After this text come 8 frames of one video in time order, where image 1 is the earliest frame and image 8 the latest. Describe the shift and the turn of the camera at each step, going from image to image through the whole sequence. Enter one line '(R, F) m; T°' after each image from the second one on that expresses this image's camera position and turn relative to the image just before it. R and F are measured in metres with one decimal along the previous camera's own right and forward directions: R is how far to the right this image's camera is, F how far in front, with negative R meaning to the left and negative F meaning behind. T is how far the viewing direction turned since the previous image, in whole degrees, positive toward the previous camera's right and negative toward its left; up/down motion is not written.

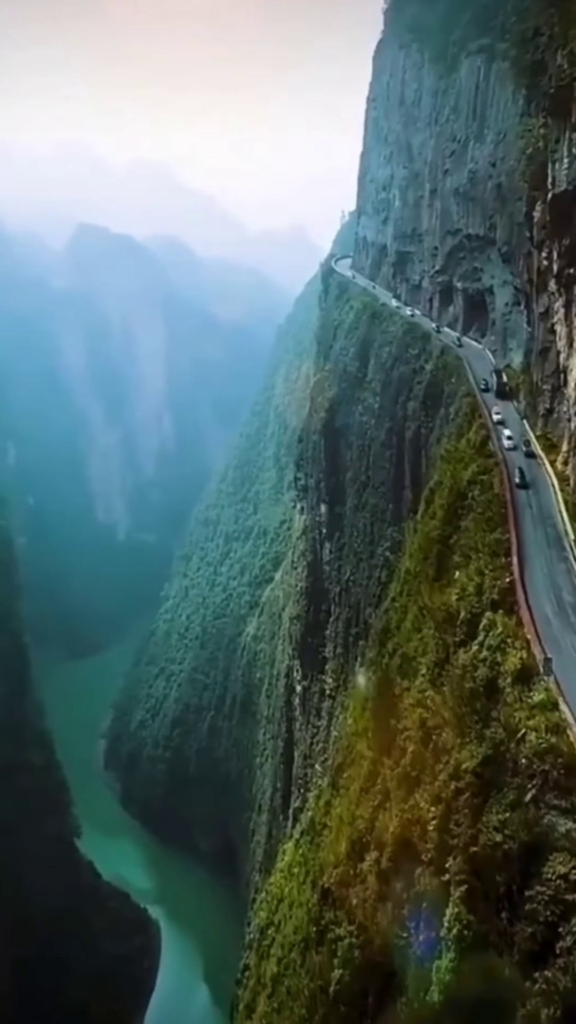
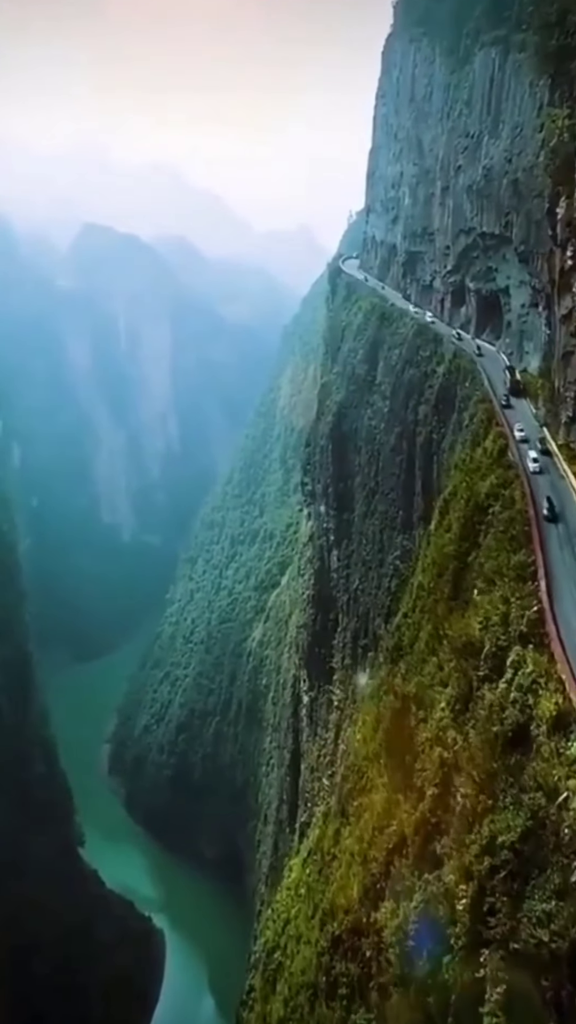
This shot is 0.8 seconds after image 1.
(0.0, +0.9) m; 0°
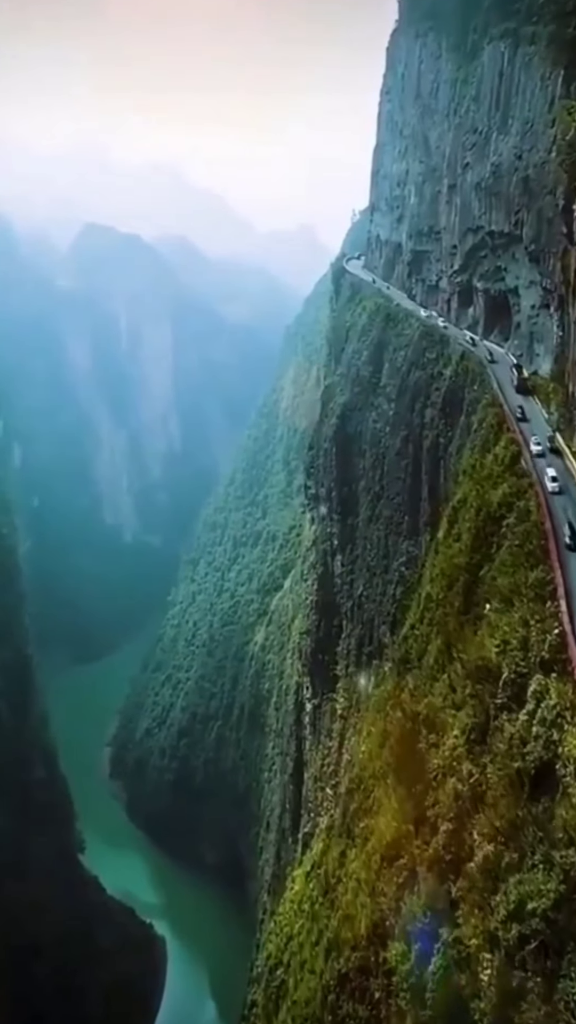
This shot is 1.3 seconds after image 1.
(0.0, +0.7) m; 0°
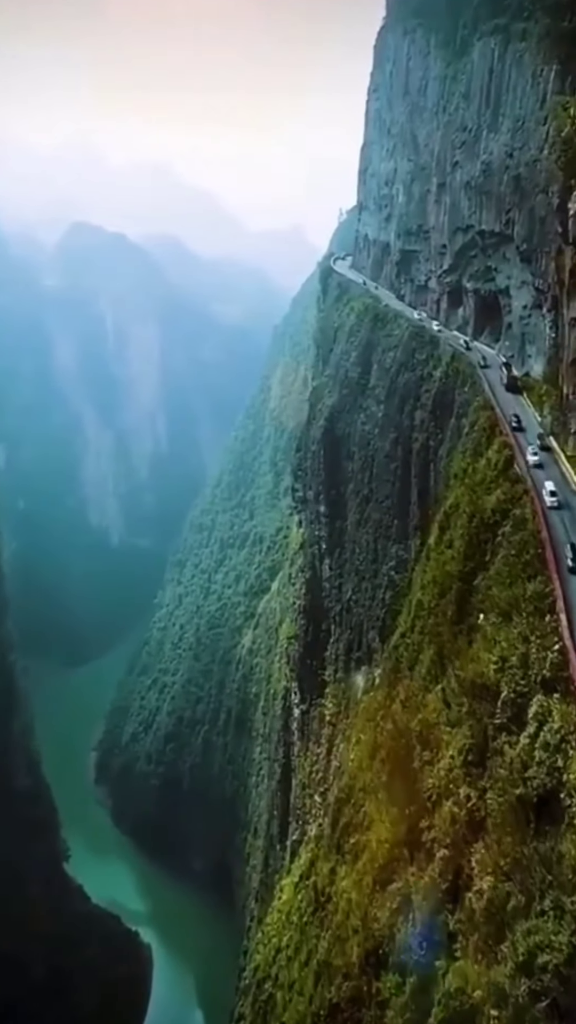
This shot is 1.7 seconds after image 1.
(0.0, +0.5) m; +1°
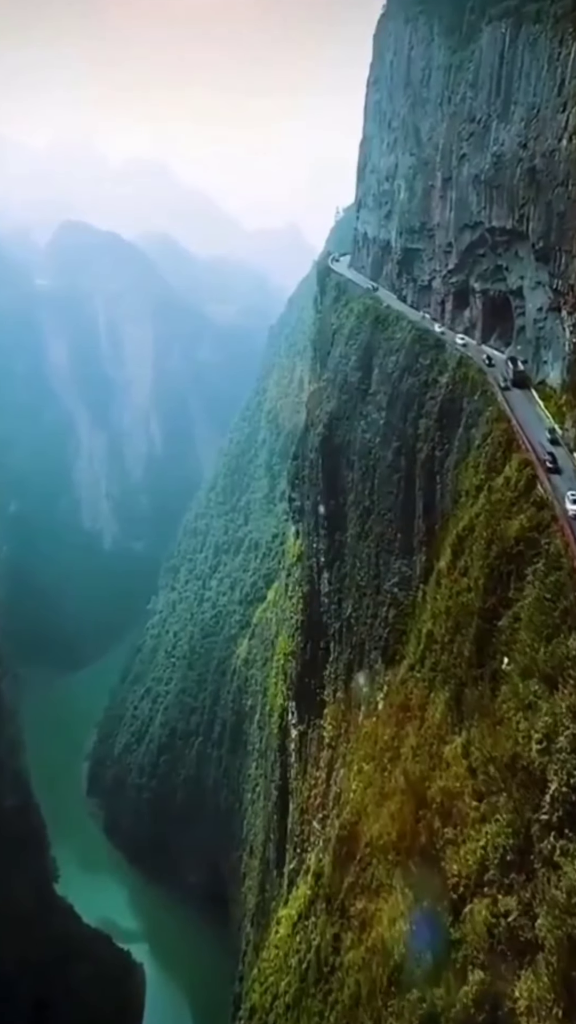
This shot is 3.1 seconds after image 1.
(-0.1, +1.6) m; 0°
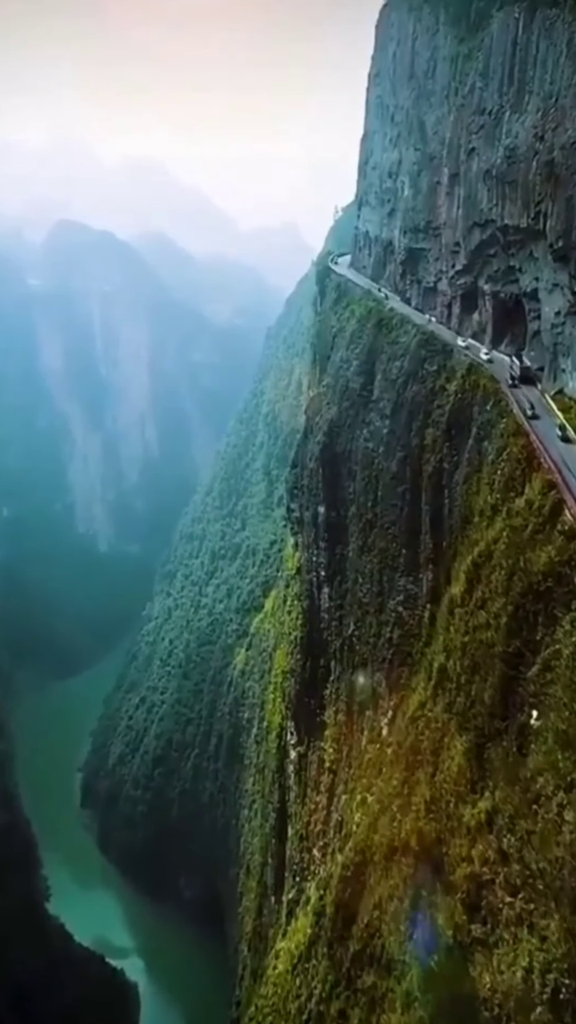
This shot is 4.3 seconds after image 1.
(0.0, +1.5) m; 0°
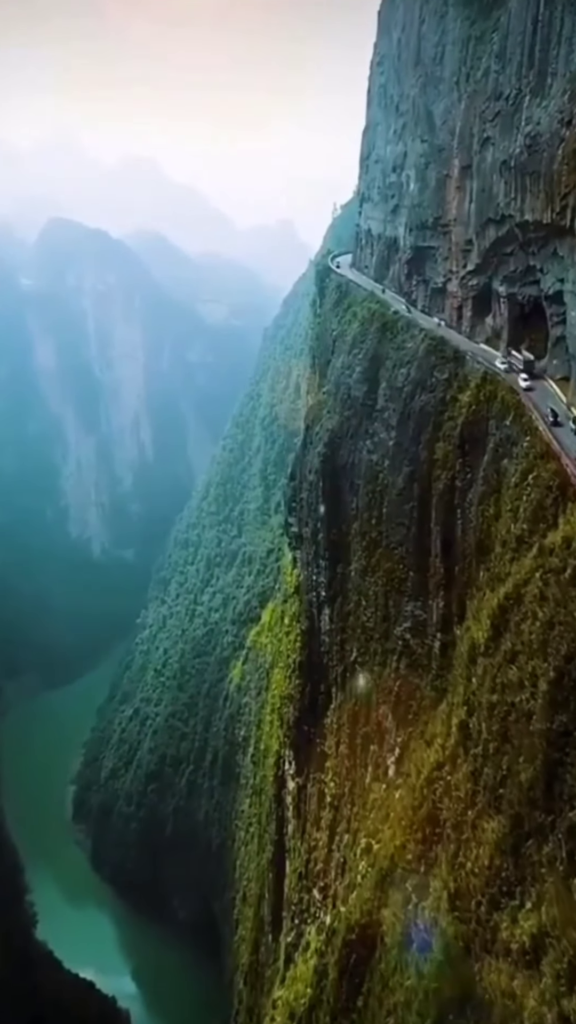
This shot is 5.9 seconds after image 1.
(0.0, +2.0) m; 0°
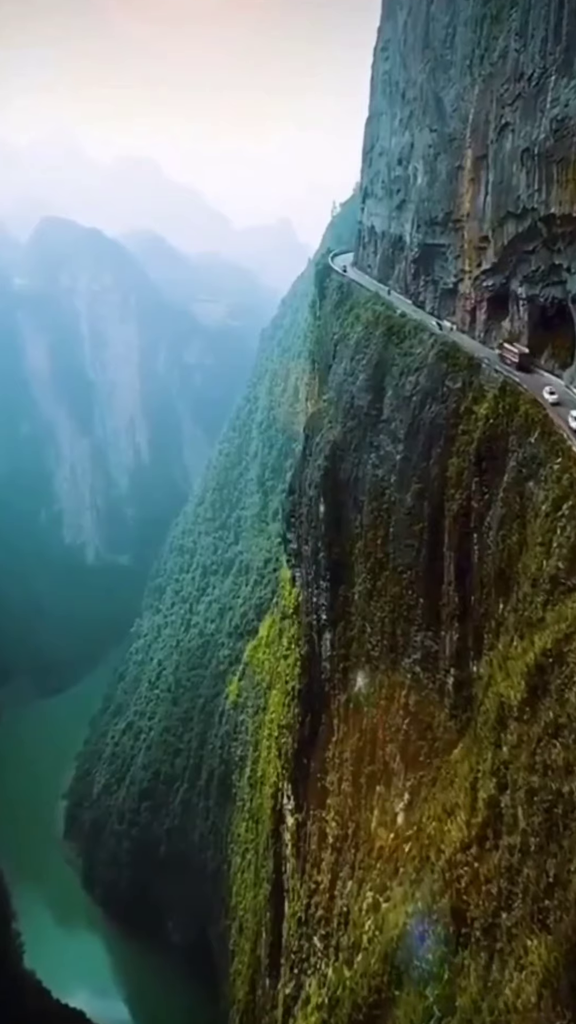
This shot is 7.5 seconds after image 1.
(0.0, +2.1) m; 0°
